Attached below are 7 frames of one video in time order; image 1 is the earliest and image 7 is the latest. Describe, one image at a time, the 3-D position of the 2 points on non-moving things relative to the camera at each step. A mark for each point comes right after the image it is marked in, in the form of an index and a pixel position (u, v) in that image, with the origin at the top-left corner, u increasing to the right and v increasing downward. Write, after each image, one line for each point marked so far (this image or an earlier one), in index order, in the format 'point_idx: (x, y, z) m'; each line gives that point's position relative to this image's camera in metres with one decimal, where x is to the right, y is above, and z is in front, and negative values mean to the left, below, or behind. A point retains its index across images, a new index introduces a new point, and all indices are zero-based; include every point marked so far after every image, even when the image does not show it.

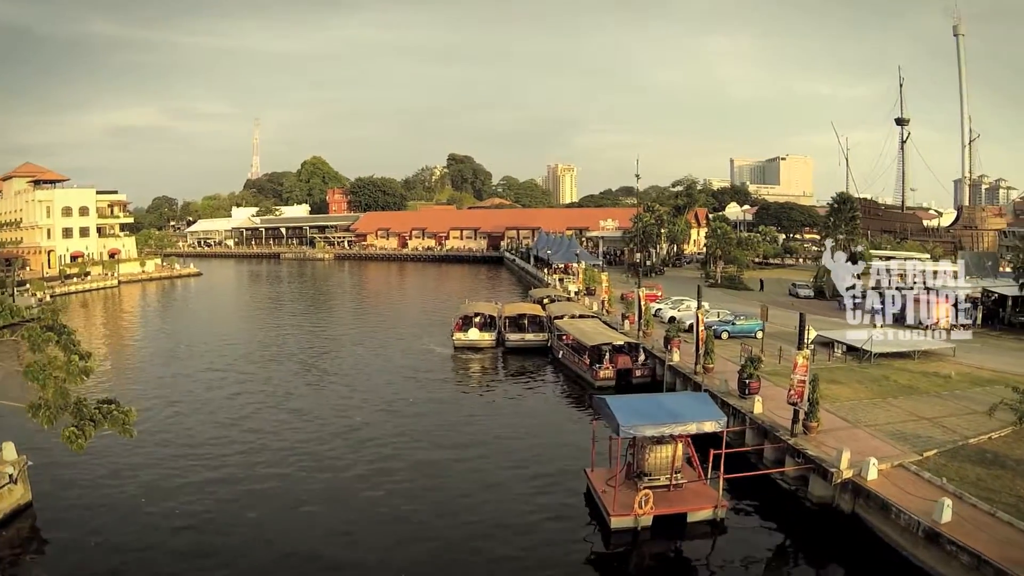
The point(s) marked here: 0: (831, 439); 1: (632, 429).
0: (+9.6, -4.6, +19.8) m
1: (+3.0, -3.4, +15.7) m
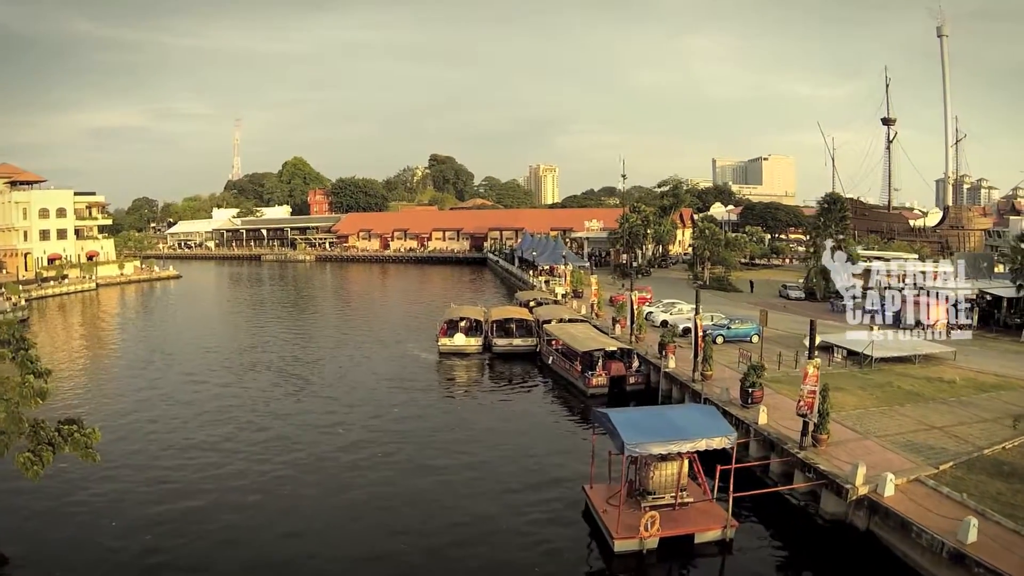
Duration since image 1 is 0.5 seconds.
0: (+9.3, -4.7, +18.5) m
1: (+2.8, -3.5, +14.3) m
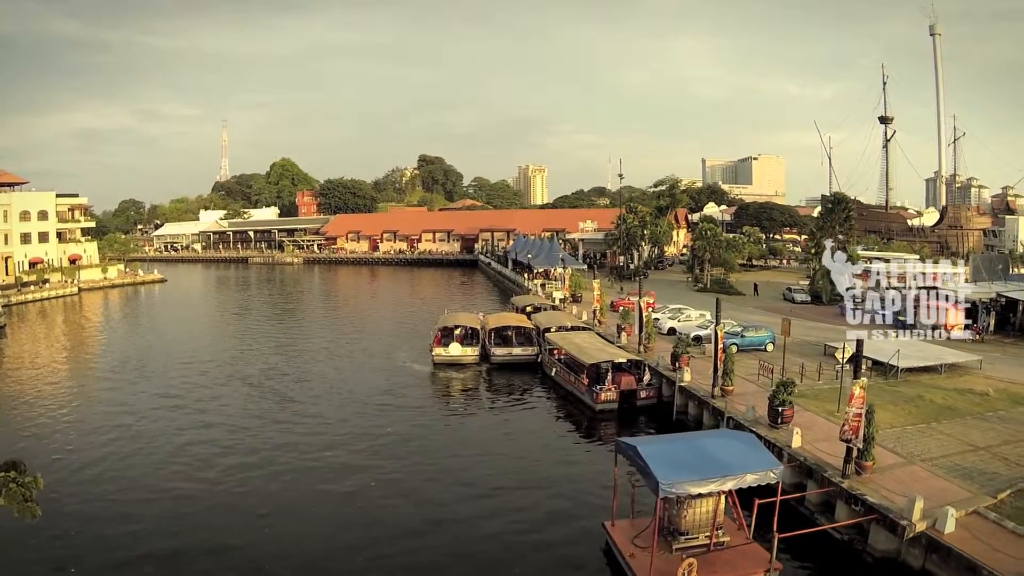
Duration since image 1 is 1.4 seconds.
0: (+9.5, -4.9, +16.5) m
1: (+3.0, -3.7, +12.2) m
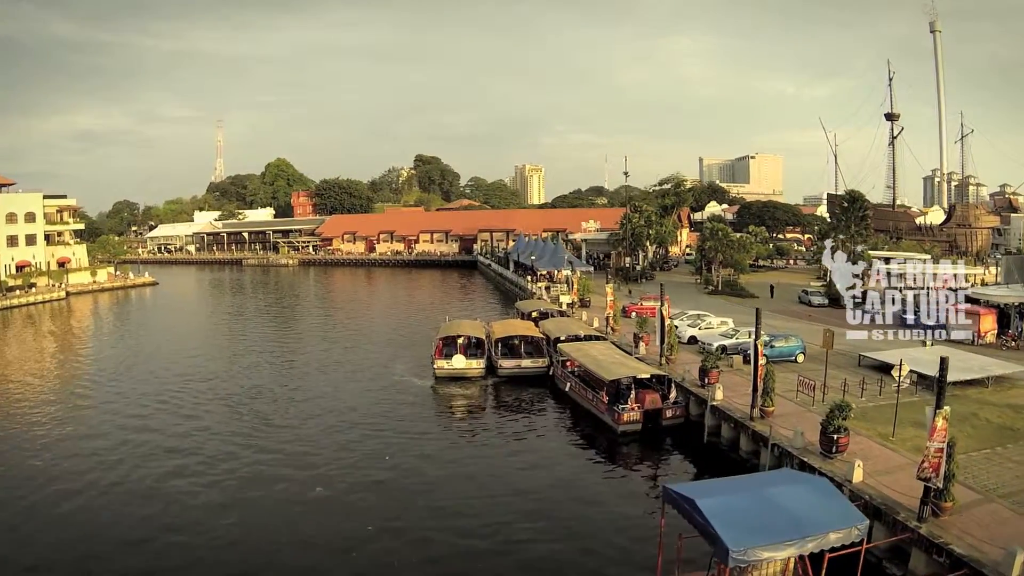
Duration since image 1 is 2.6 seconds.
0: (+9.9, -5.1, +14.2) m
1: (+3.5, -4.0, +9.8) m
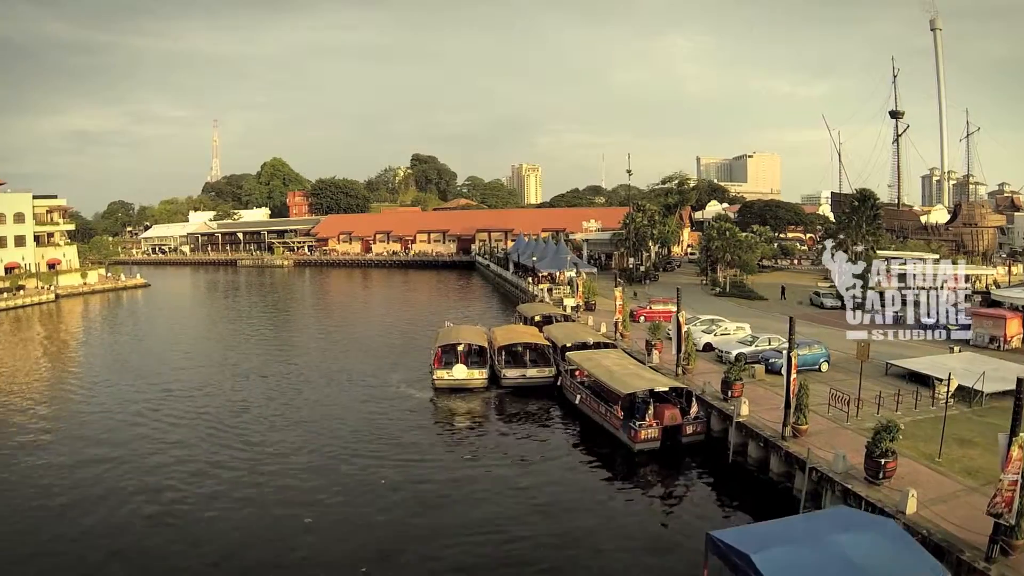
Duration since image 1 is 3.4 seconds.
0: (+10.2, -5.3, +12.4) m
1: (+3.7, -4.2, +8.1) m
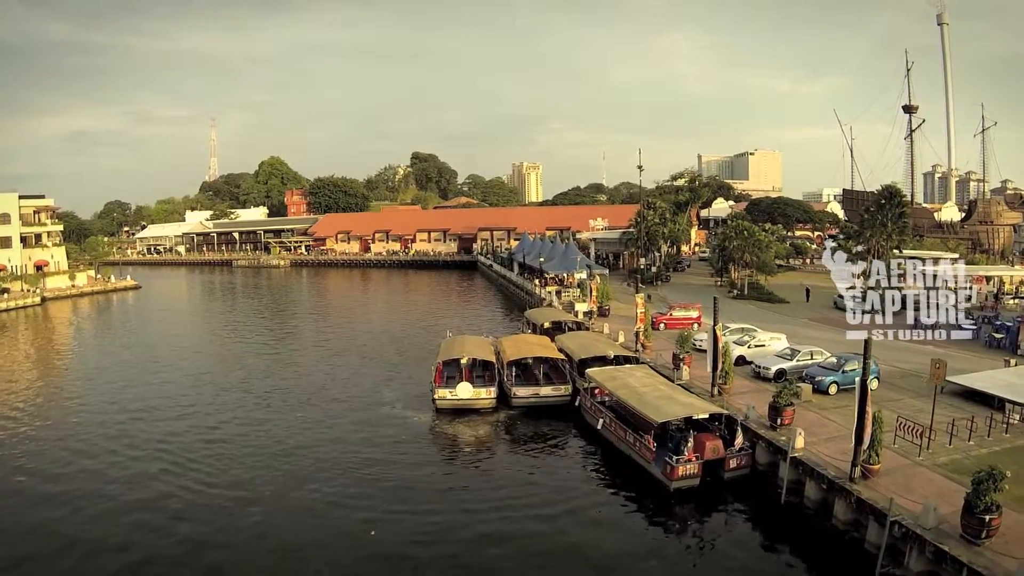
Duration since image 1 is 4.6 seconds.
0: (+10.6, -5.6, +9.6) m
1: (+4.1, -4.5, +5.2) m
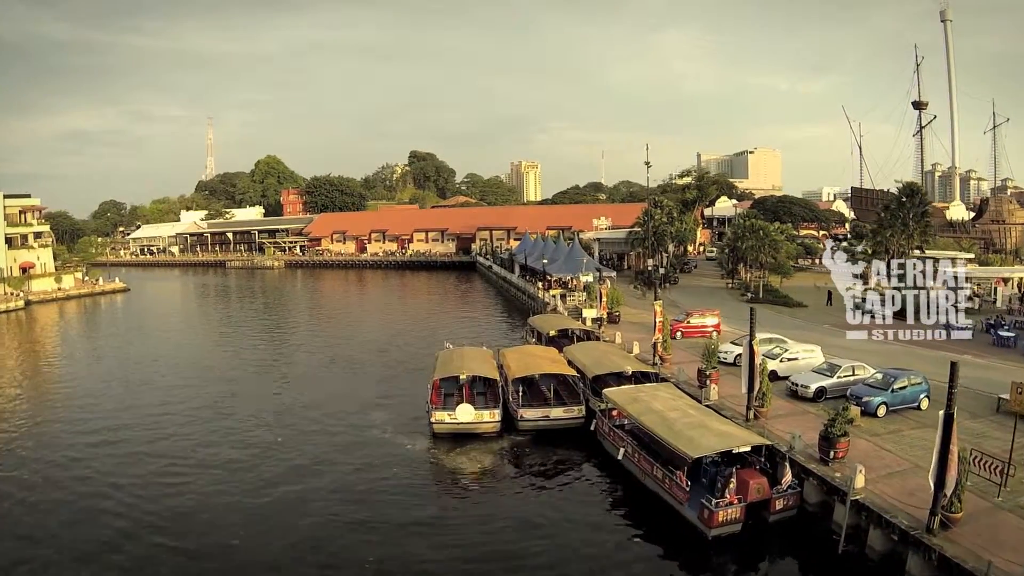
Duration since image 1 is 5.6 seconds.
0: (+10.8, -5.8, +7.0) m
1: (+4.4, -4.8, +2.6) m
